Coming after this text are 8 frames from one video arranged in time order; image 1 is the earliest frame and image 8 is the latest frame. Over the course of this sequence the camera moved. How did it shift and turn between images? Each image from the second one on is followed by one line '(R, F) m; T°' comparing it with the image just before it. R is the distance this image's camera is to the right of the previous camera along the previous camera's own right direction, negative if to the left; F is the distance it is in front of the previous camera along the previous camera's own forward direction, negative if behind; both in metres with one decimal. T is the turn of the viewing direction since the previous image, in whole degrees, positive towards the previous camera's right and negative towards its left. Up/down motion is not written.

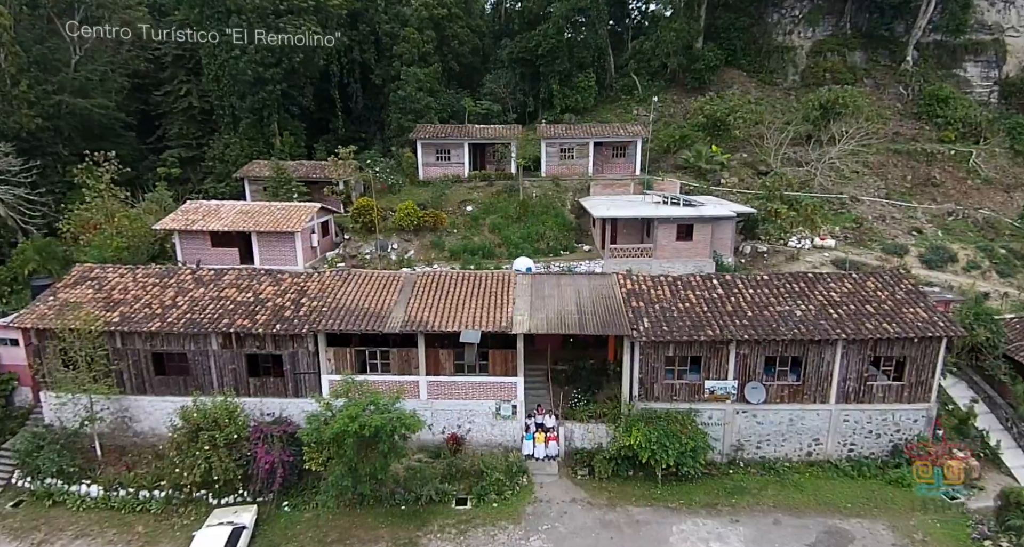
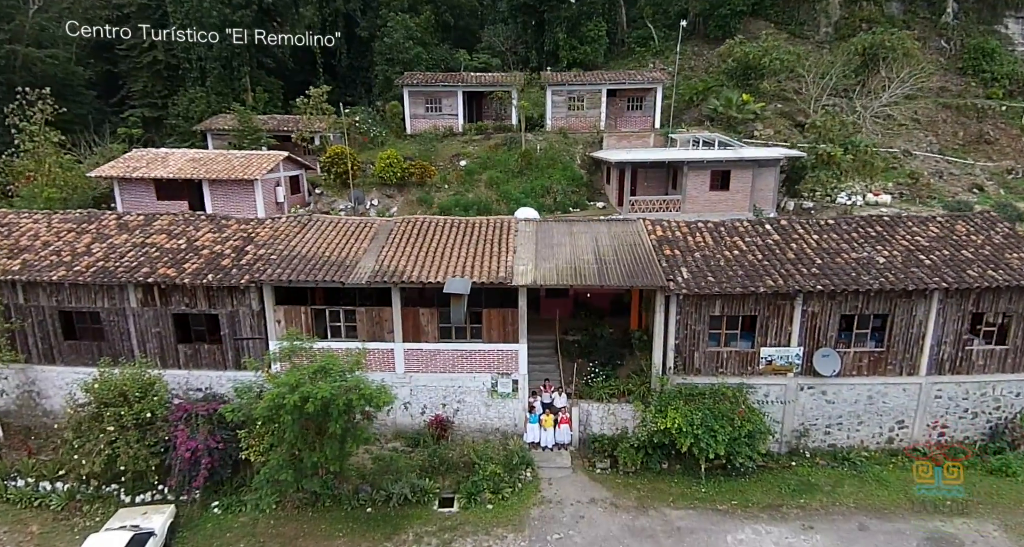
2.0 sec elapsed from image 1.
(0.0, +4.3) m; 0°
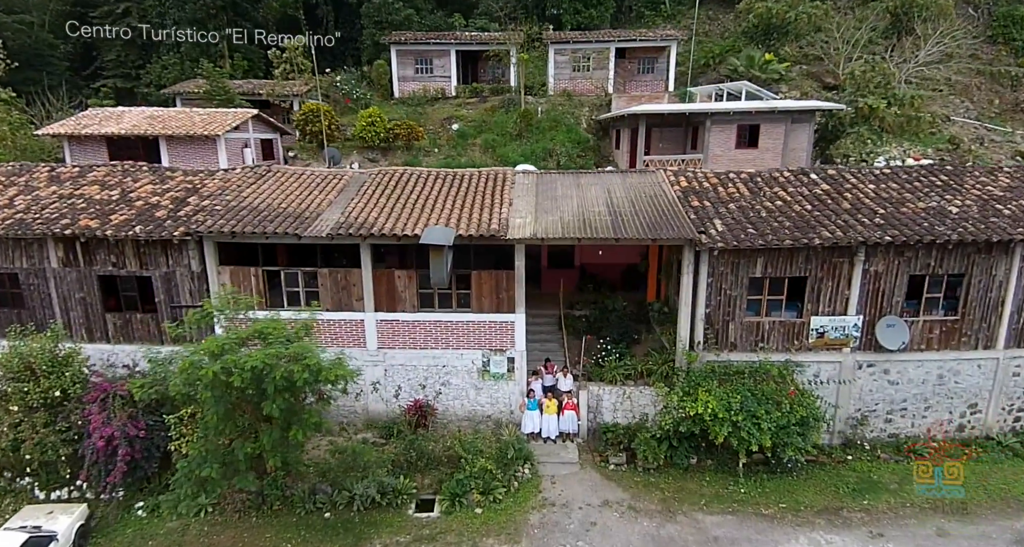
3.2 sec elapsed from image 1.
(+0.1, +2.7) m; 0°
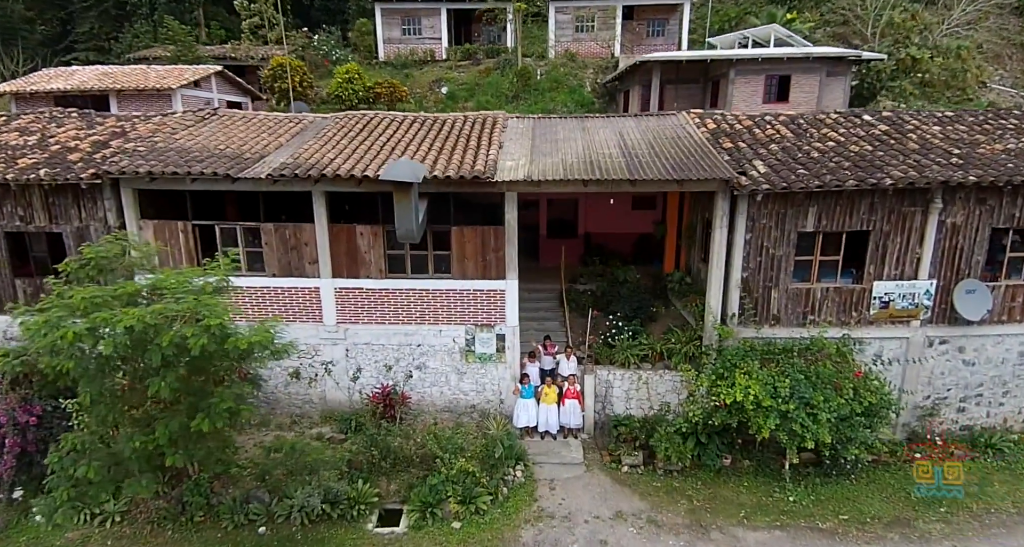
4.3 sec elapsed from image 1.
(+0.2, +2.4) m; 0°
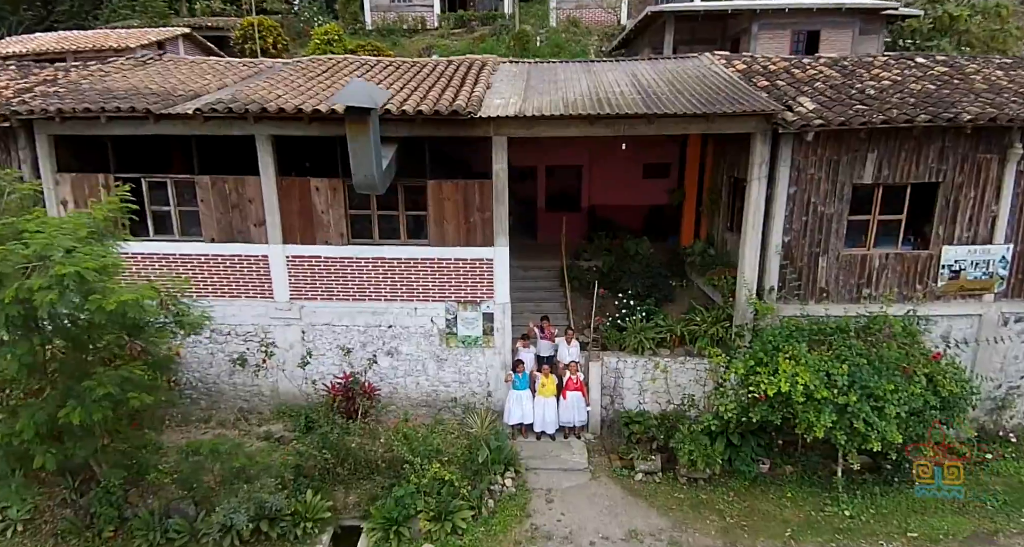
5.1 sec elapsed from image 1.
(+0.2, +1.8) m; 0°
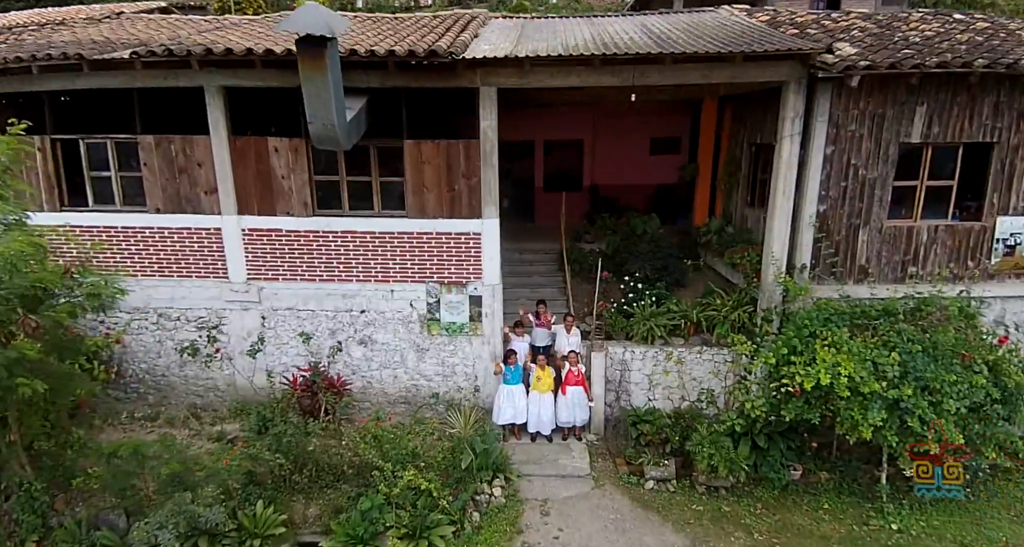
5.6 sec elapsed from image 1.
(+0.1, +1.2) m; 0°
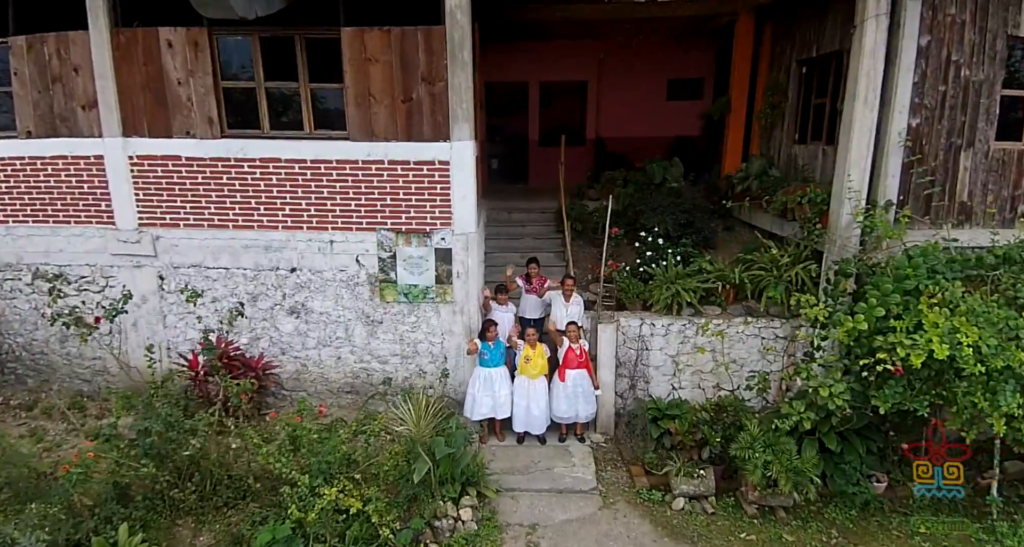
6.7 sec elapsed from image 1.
(+0.2, +1.9) m; 0°
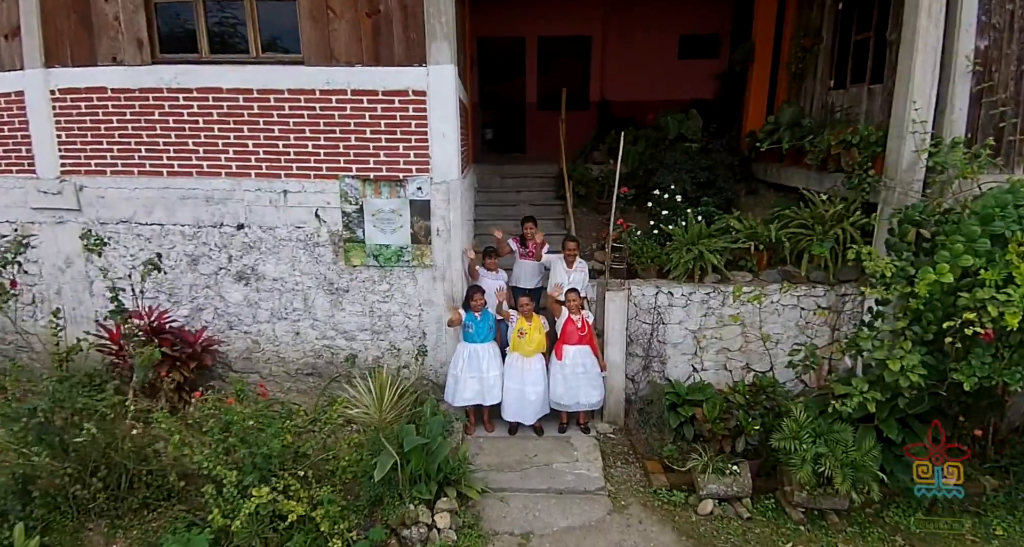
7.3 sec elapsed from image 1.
(+0.1, +1.0) m; 0°
